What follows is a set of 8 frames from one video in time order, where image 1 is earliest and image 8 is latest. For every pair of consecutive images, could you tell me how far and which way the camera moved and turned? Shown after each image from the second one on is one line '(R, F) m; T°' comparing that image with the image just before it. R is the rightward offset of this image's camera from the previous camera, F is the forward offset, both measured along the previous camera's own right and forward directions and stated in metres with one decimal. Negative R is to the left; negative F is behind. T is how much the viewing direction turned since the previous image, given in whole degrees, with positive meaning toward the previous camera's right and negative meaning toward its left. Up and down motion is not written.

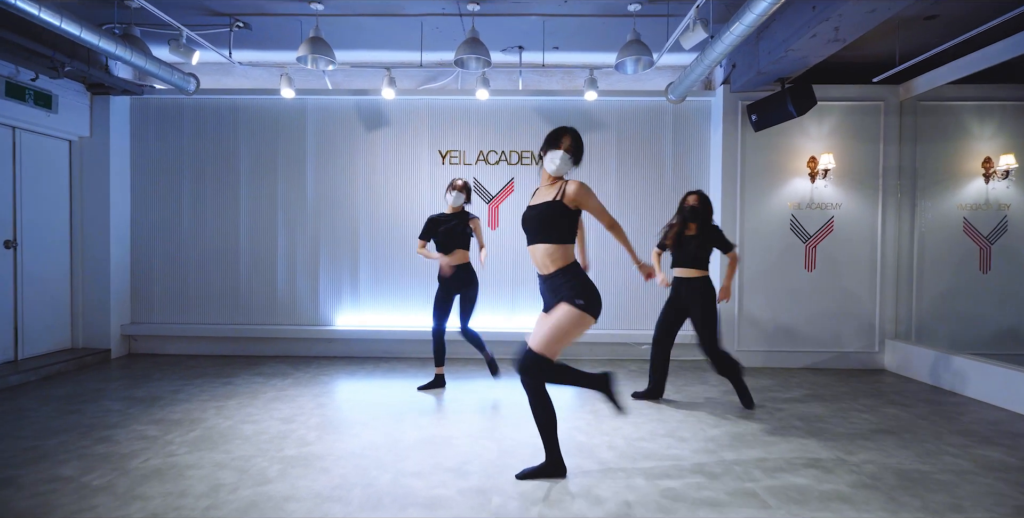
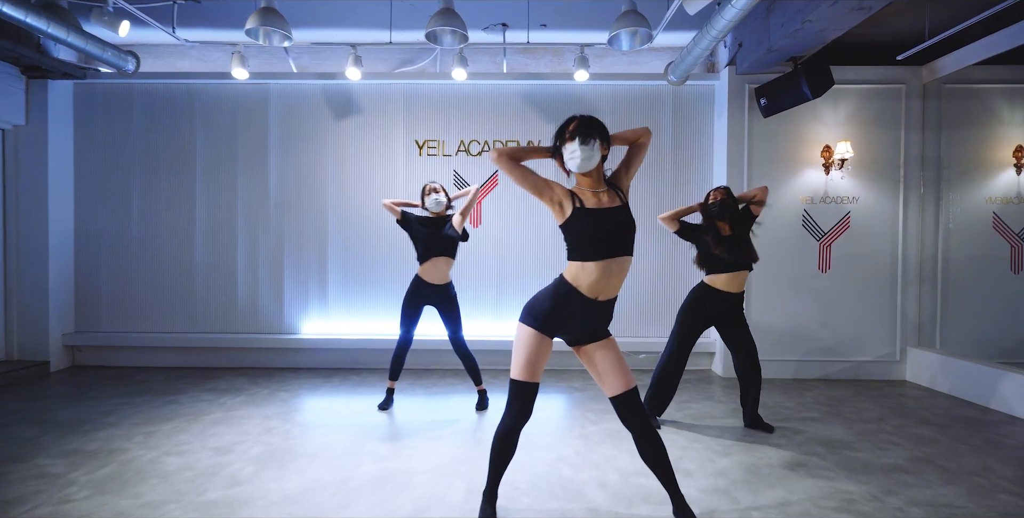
(+0.2, +0.6) m; 0°
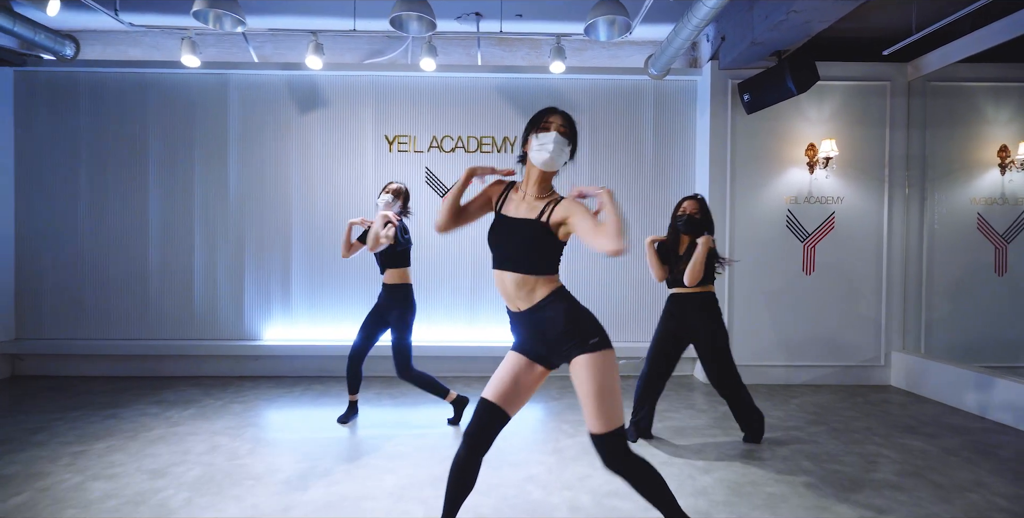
(+0.1, +0.2) m; +2°
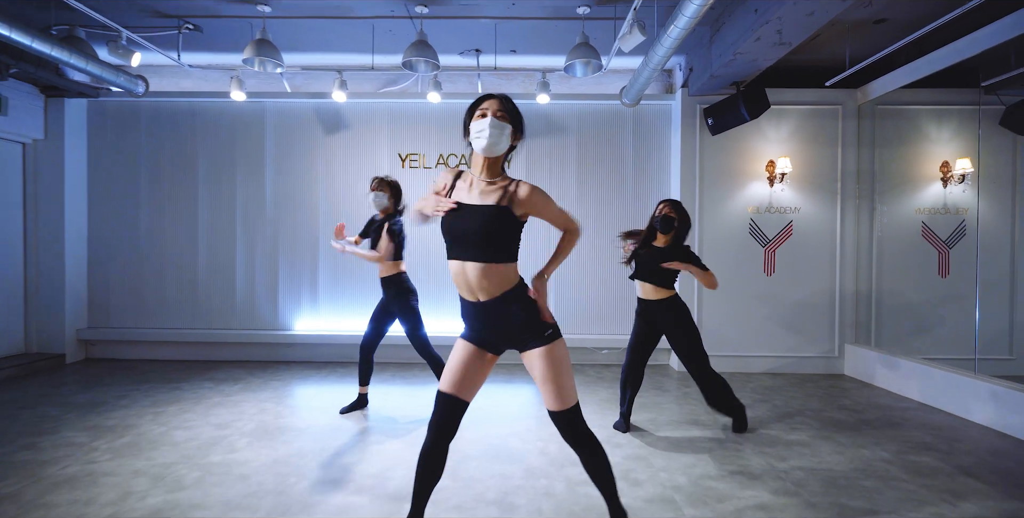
(+0.2, -0.8) m; -2°
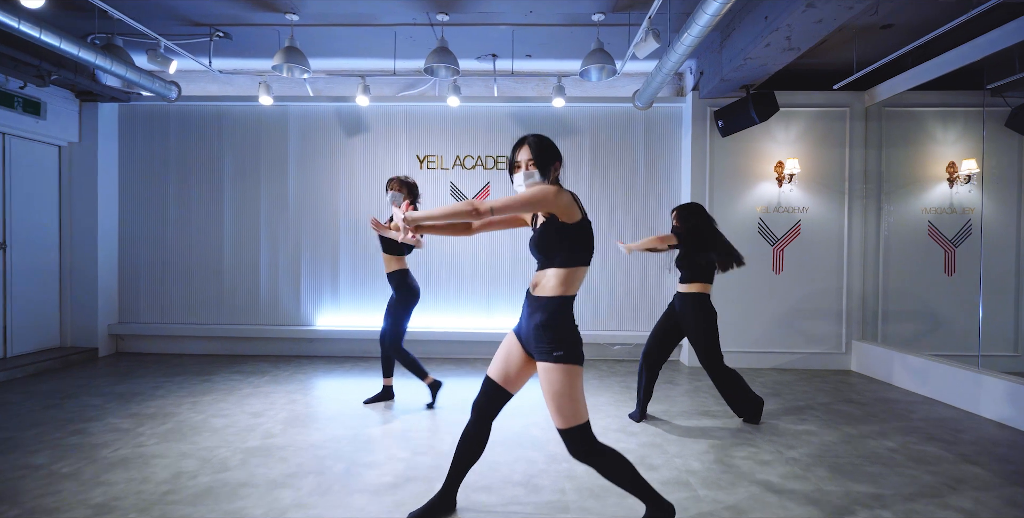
(-0.1, -0.2) m; -1°
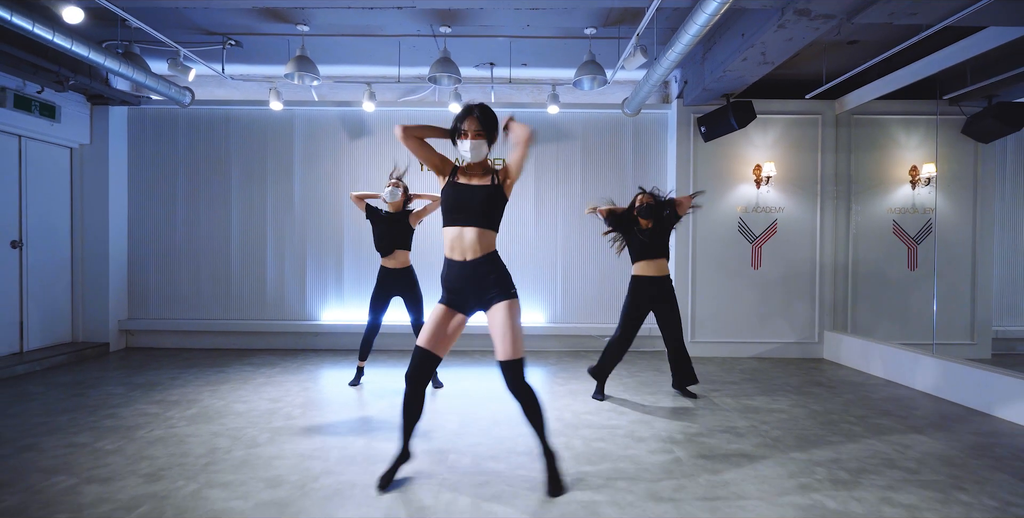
(-0.1, -0.3) m; +1°
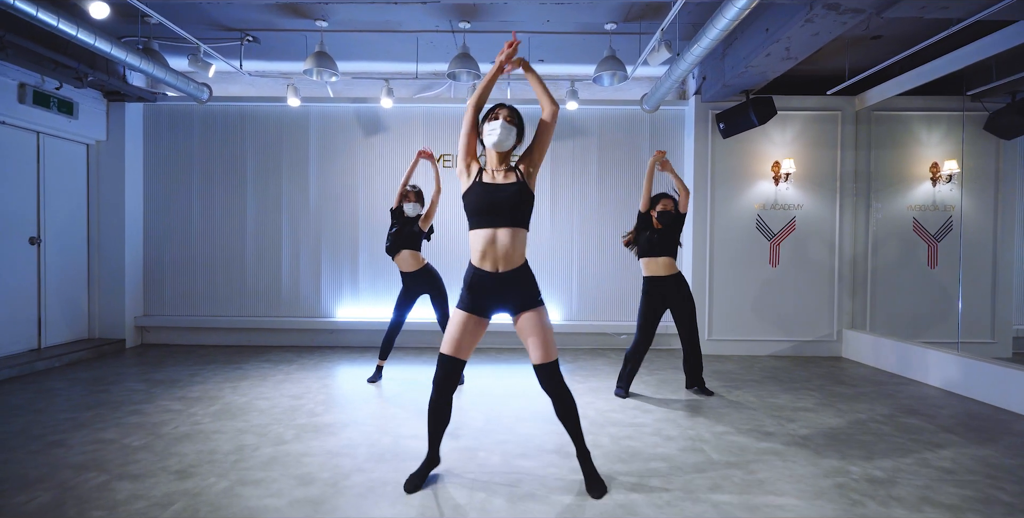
(-0.2, 0.0) m; 0°
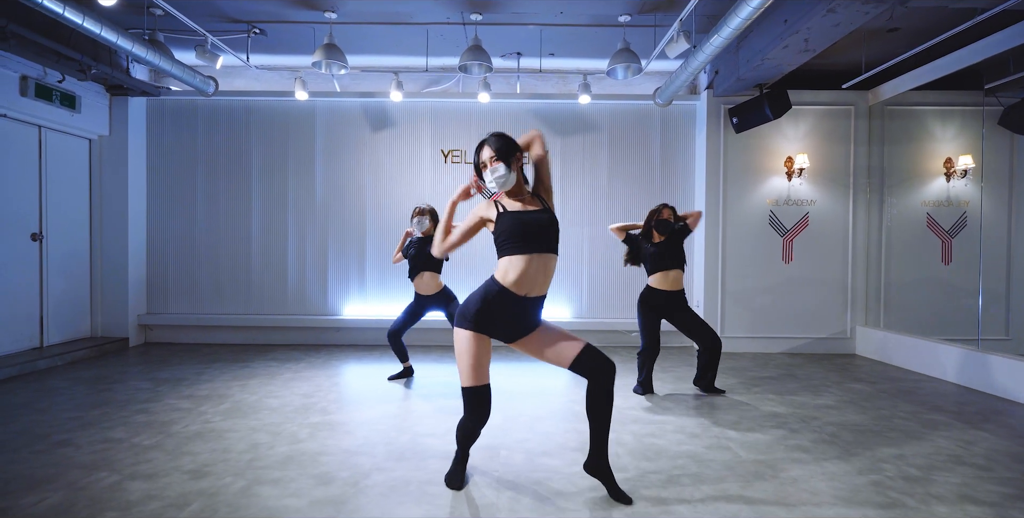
(-0.2, +0.1) m; 0°
